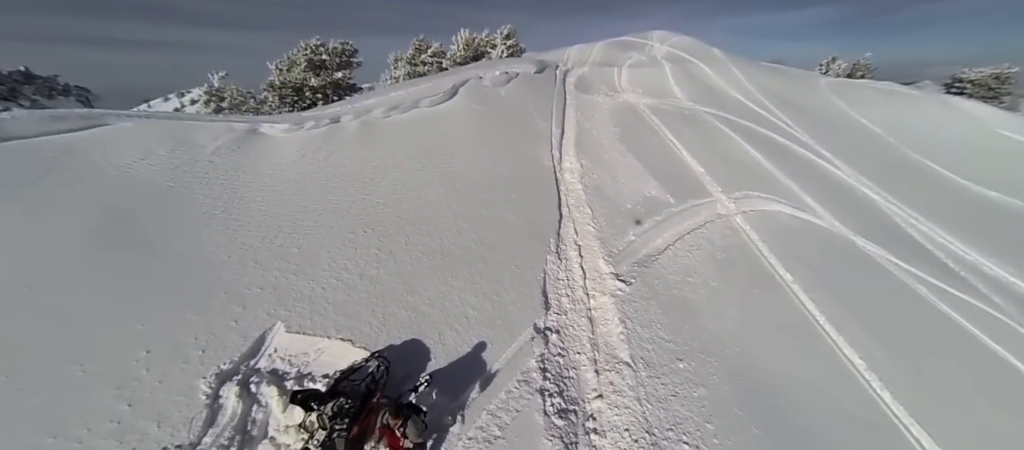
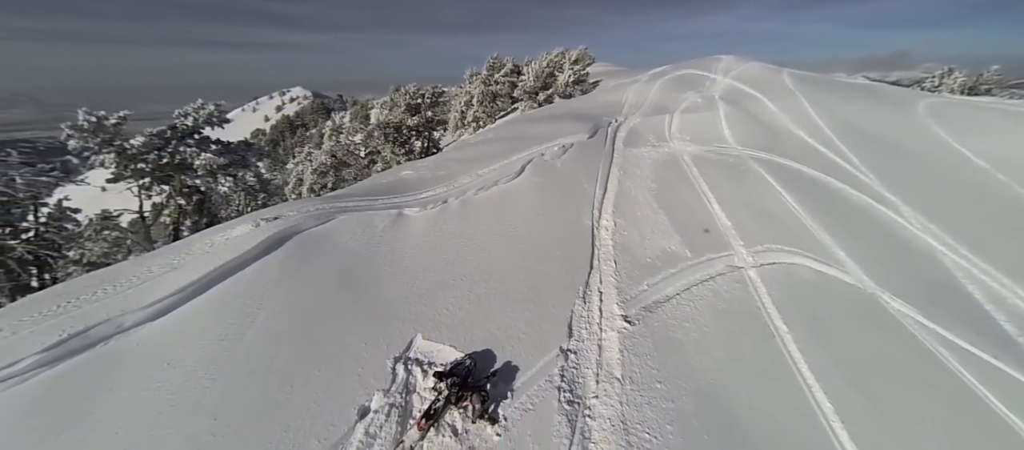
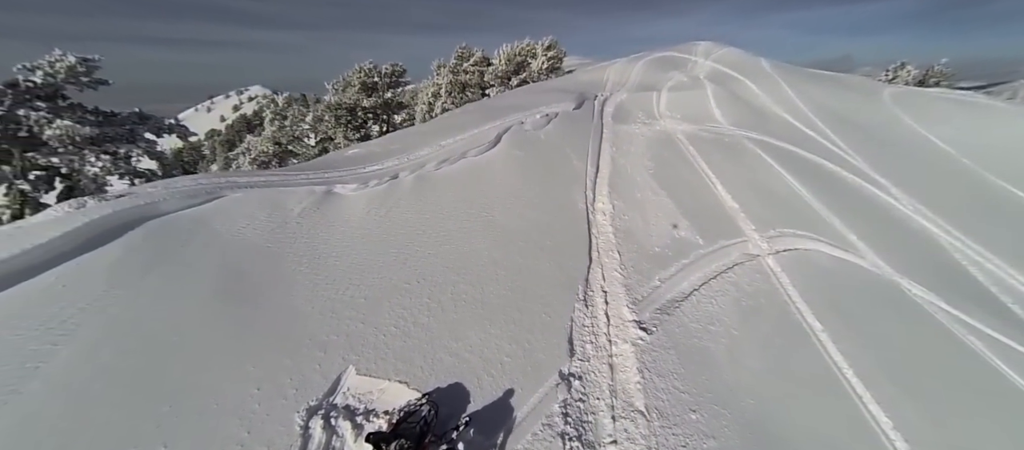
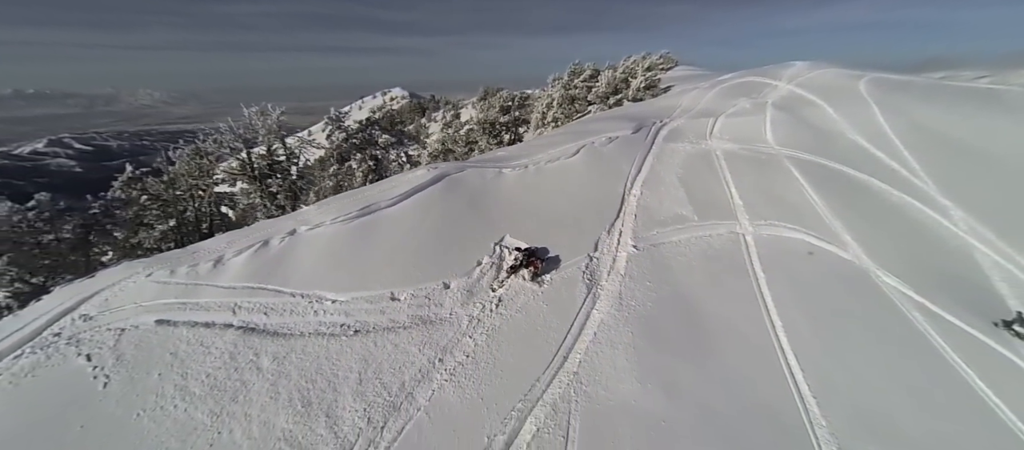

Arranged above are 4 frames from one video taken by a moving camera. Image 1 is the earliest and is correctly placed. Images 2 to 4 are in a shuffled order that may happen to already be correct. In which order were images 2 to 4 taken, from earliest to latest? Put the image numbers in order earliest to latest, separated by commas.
3, 2, 4
